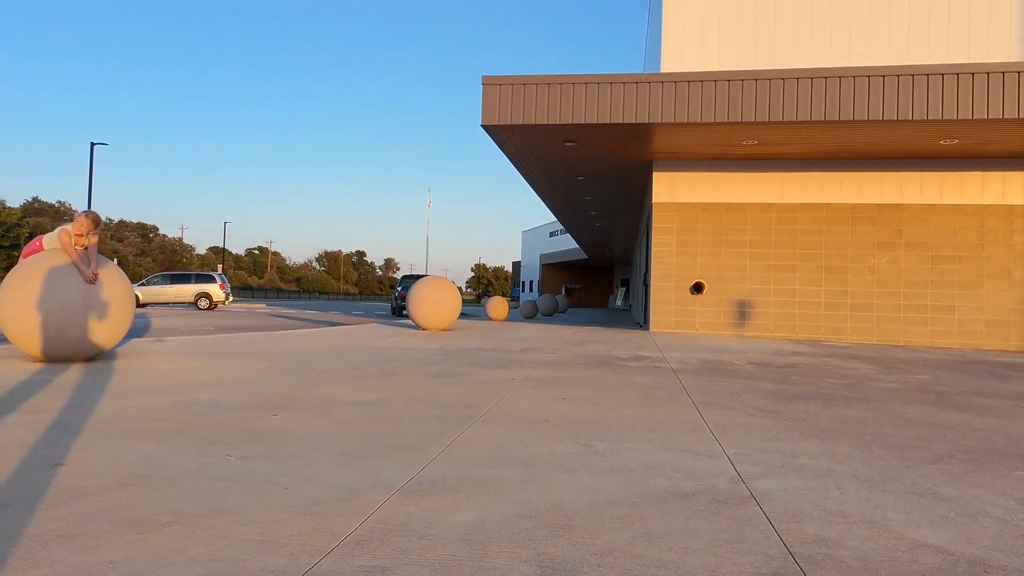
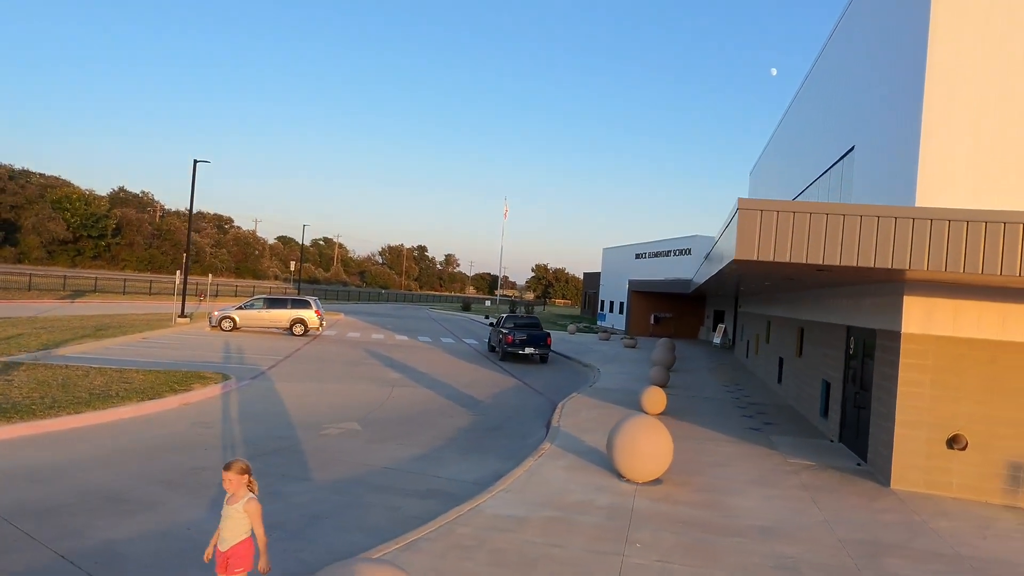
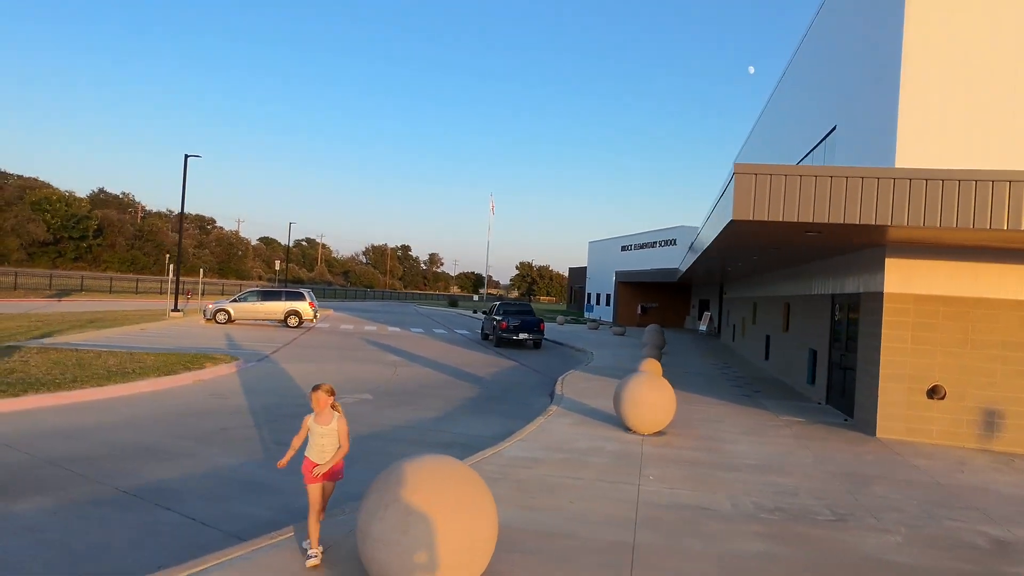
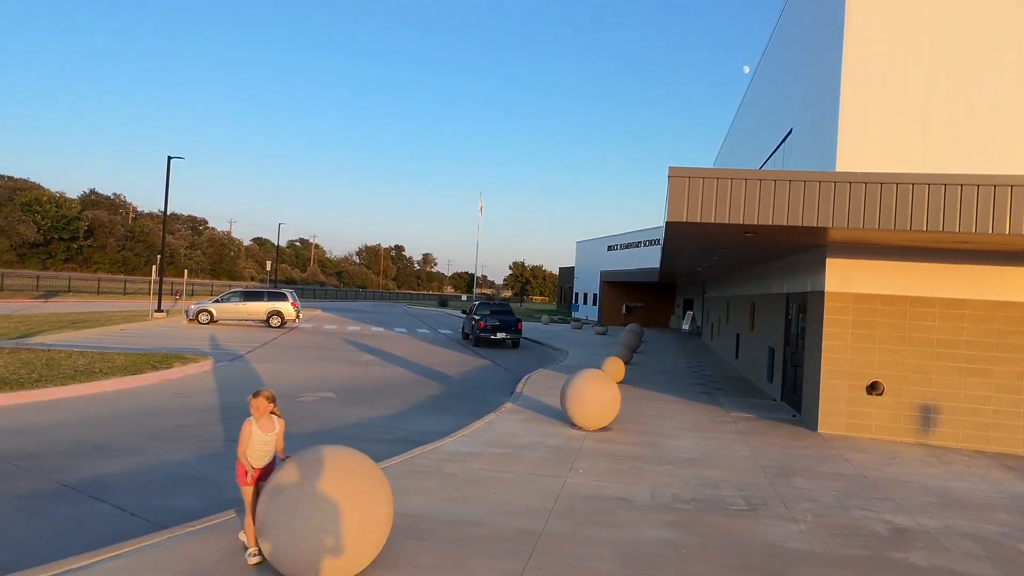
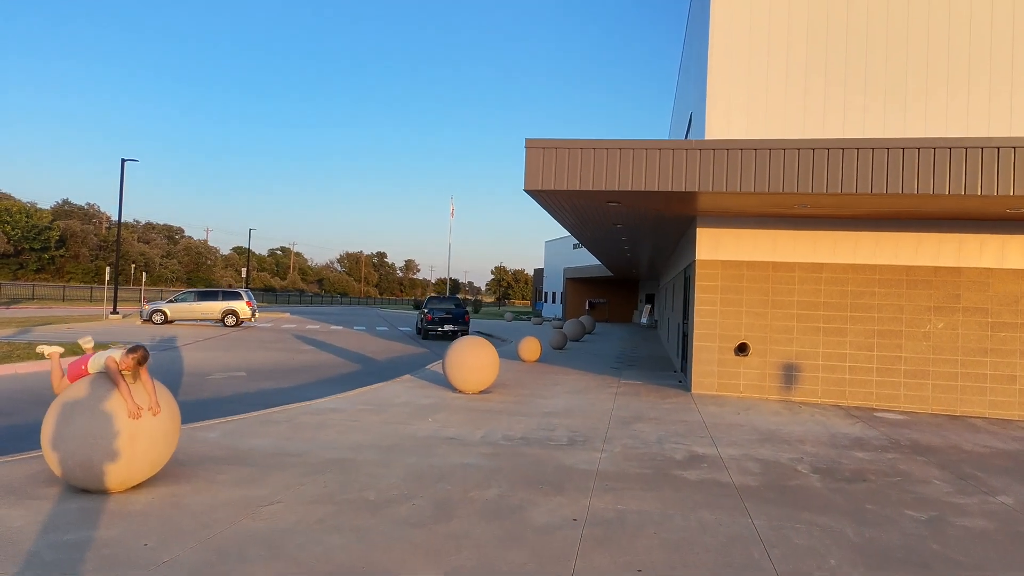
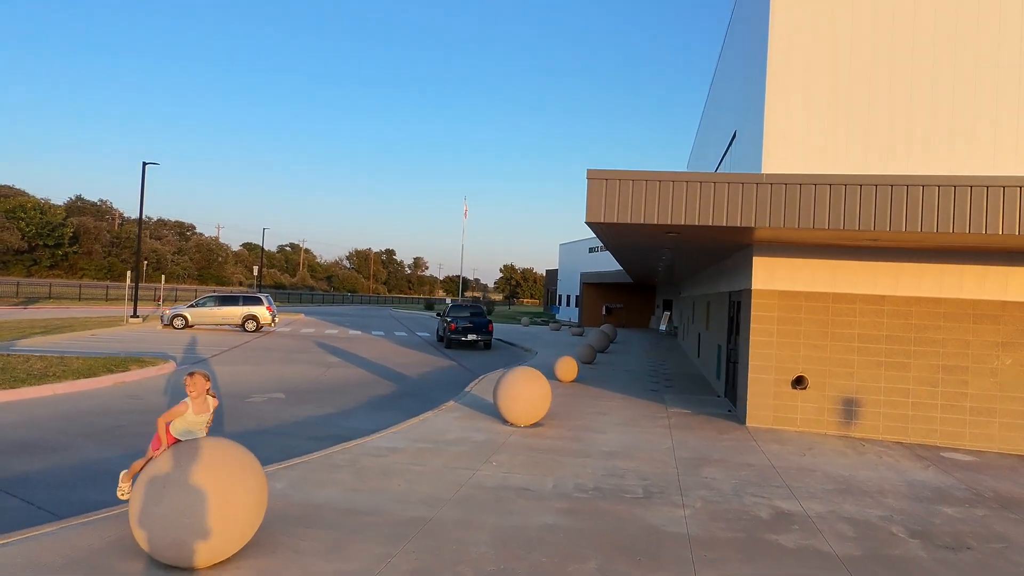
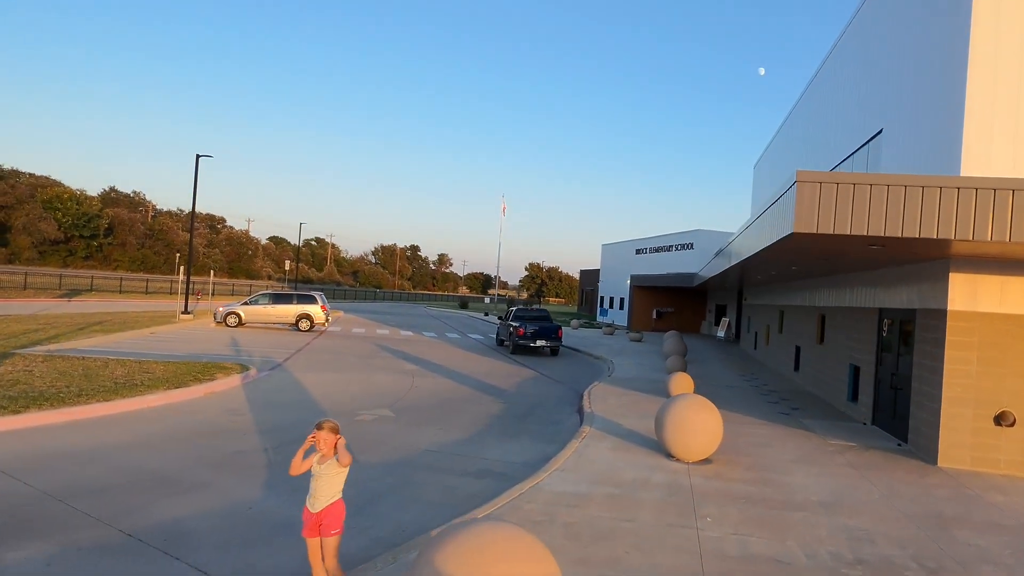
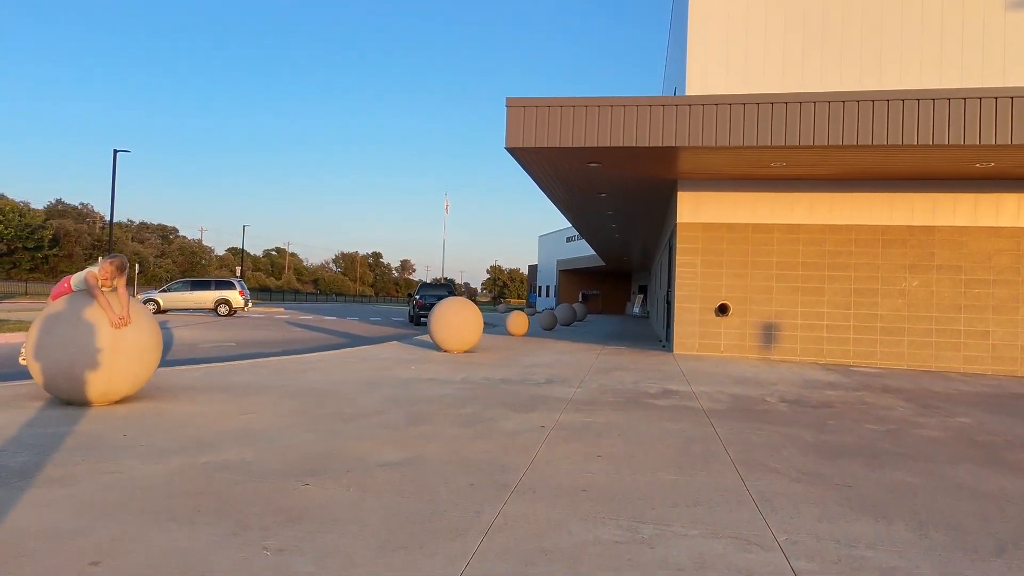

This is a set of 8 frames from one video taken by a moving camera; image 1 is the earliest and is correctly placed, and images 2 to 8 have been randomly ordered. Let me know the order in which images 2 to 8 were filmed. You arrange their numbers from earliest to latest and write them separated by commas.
8, 5, 6, 4, 3, 7, 2
